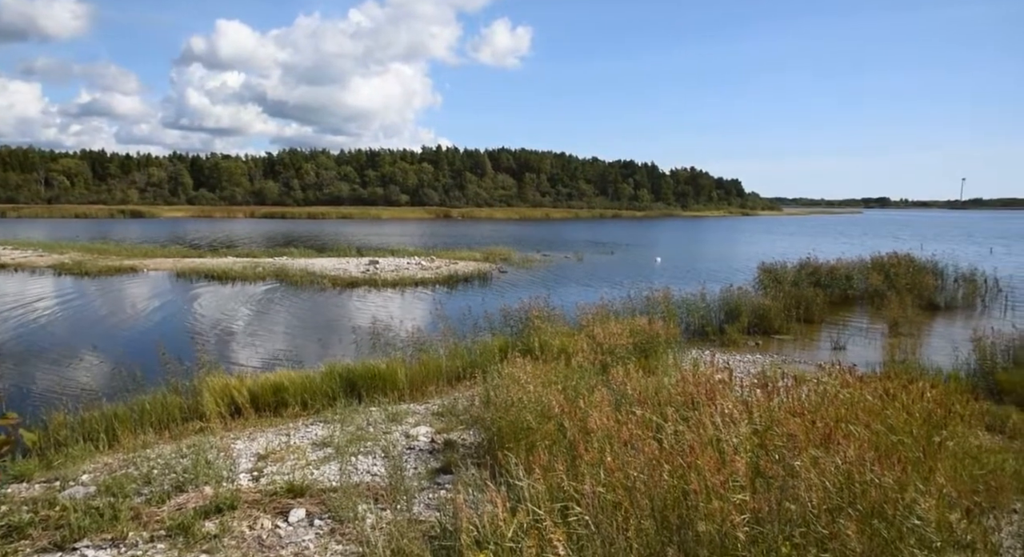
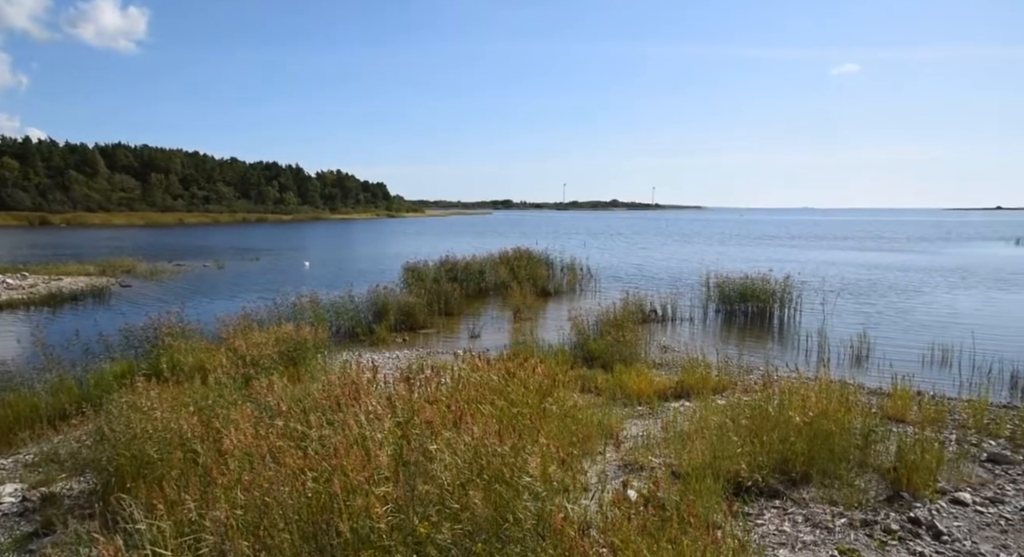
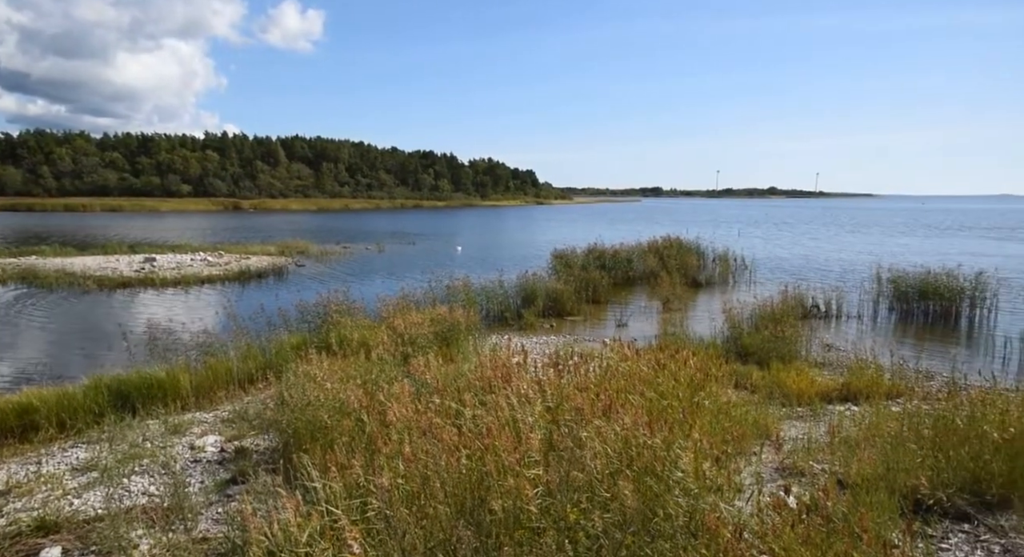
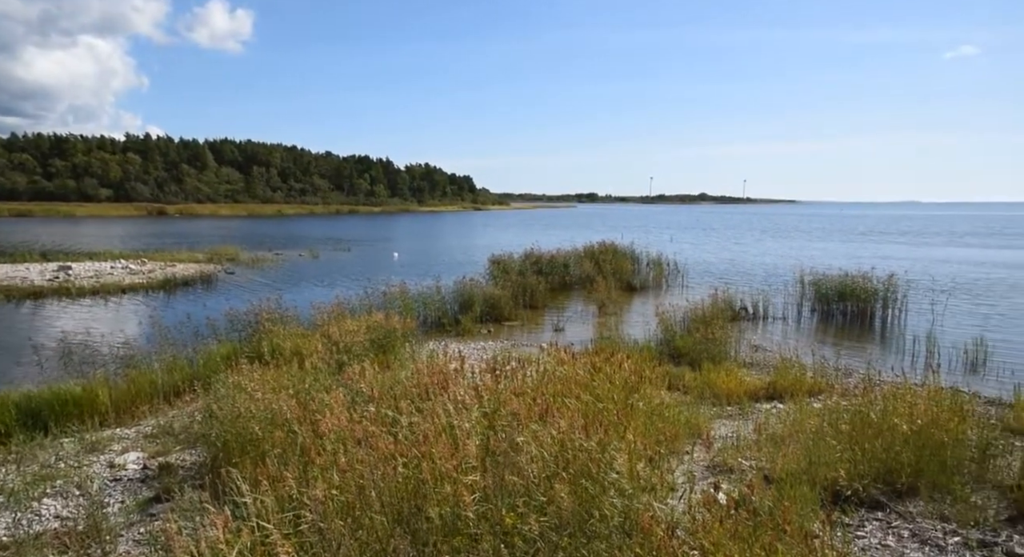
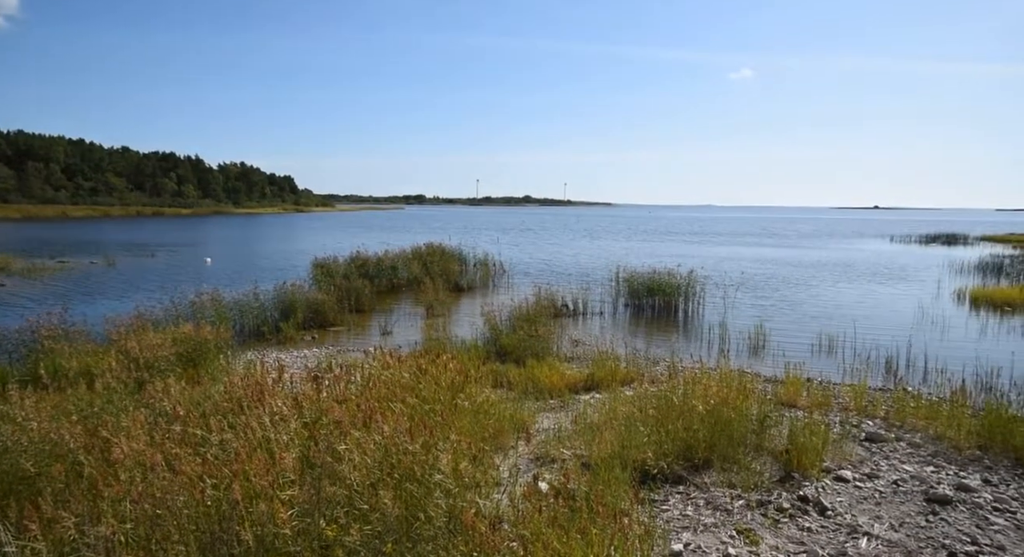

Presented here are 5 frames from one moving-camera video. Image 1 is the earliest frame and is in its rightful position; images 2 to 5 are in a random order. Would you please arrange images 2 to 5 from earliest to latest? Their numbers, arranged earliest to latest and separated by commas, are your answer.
3, 4, 2, 5
